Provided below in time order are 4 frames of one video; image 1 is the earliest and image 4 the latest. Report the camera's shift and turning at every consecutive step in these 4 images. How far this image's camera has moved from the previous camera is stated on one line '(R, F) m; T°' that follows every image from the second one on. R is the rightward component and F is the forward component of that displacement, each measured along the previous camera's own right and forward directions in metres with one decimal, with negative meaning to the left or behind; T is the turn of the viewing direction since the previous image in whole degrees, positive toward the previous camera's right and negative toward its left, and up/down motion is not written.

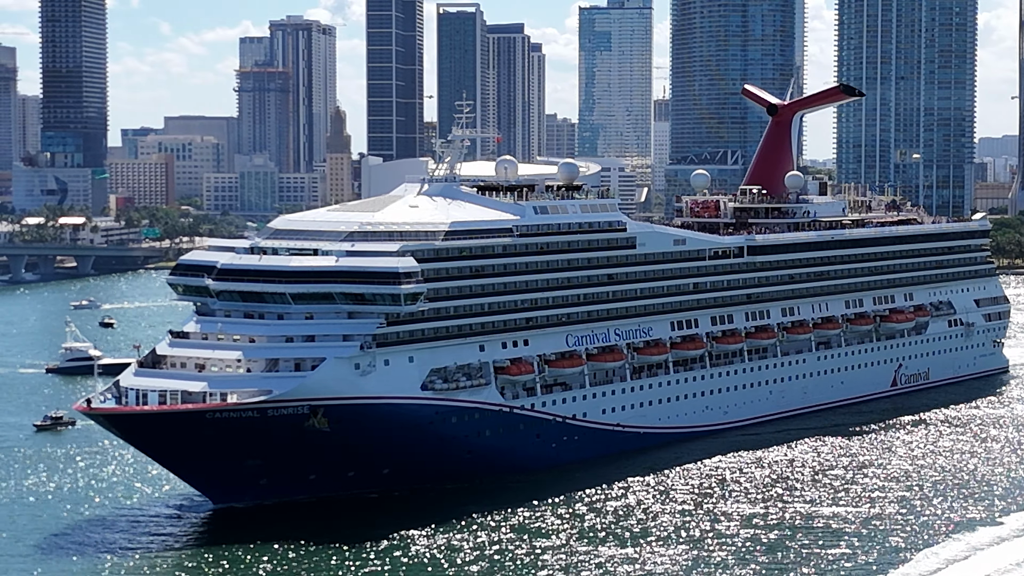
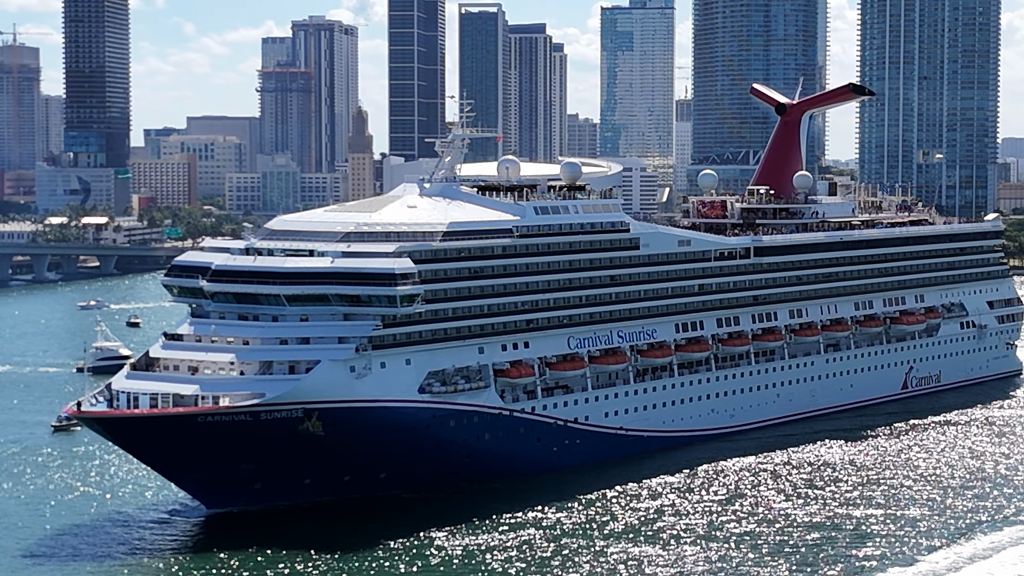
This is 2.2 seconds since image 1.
(+0.5, +0.5) m; -1°
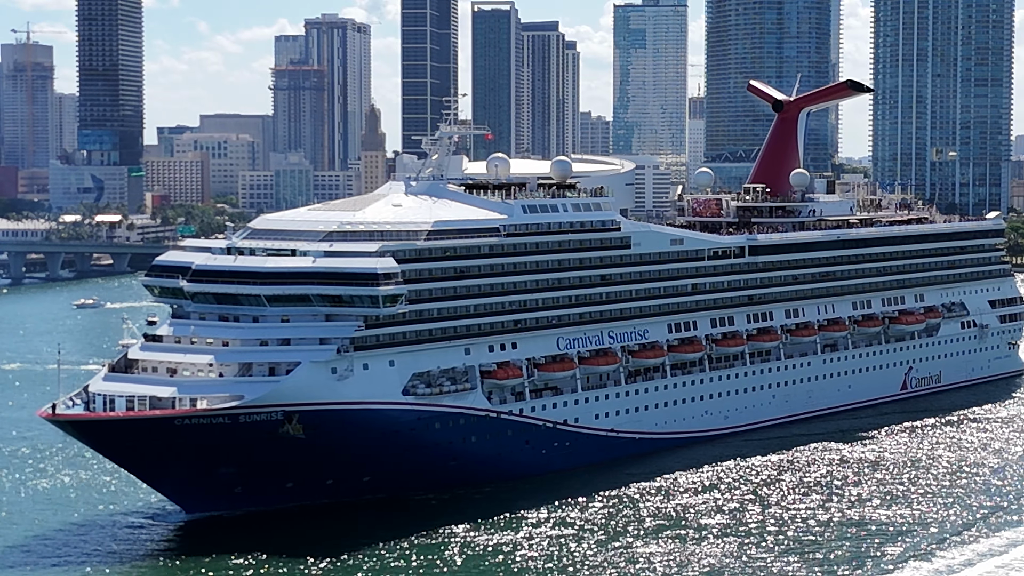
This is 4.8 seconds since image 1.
(+0.6, +0.6) m; 0°
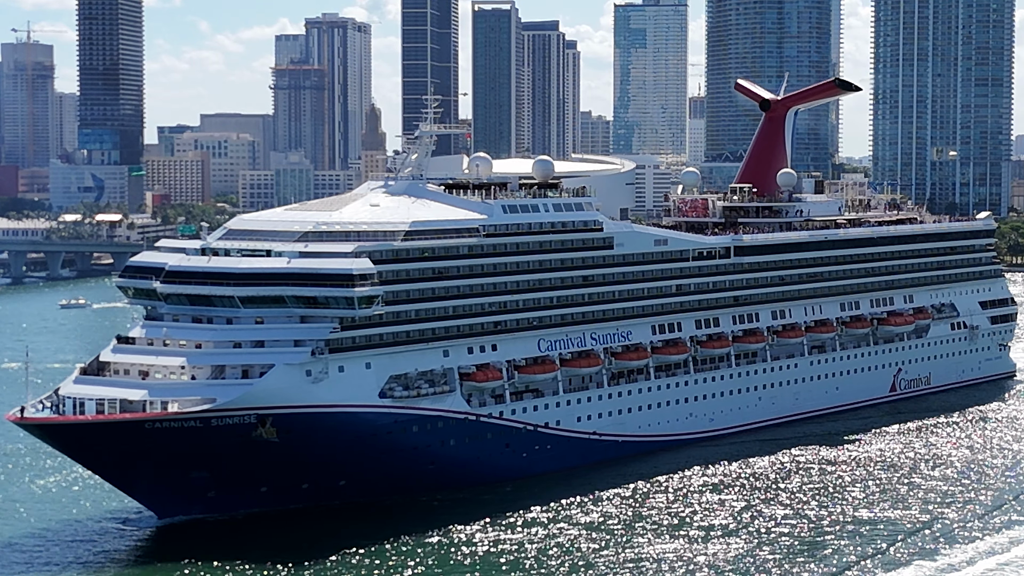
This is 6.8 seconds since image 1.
(+0.5, +0.5) m; 0°
